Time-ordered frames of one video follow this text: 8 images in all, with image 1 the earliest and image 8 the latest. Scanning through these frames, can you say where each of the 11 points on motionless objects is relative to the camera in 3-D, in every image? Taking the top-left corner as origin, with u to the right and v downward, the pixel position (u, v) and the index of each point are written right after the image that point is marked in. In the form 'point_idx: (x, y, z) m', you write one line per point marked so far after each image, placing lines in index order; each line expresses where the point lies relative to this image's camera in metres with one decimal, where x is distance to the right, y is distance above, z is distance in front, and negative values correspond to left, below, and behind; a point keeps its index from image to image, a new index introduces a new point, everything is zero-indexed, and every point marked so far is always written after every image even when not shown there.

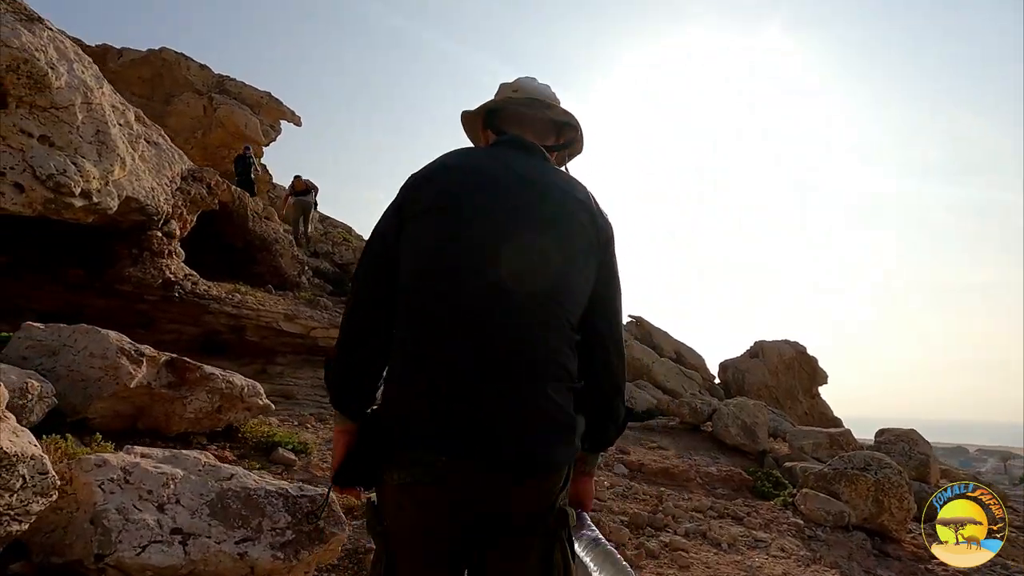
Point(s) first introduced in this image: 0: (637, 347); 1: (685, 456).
0: (+2.7, -1.3, +14.2) m
1: (+2.5, -2.4, +9.5) m
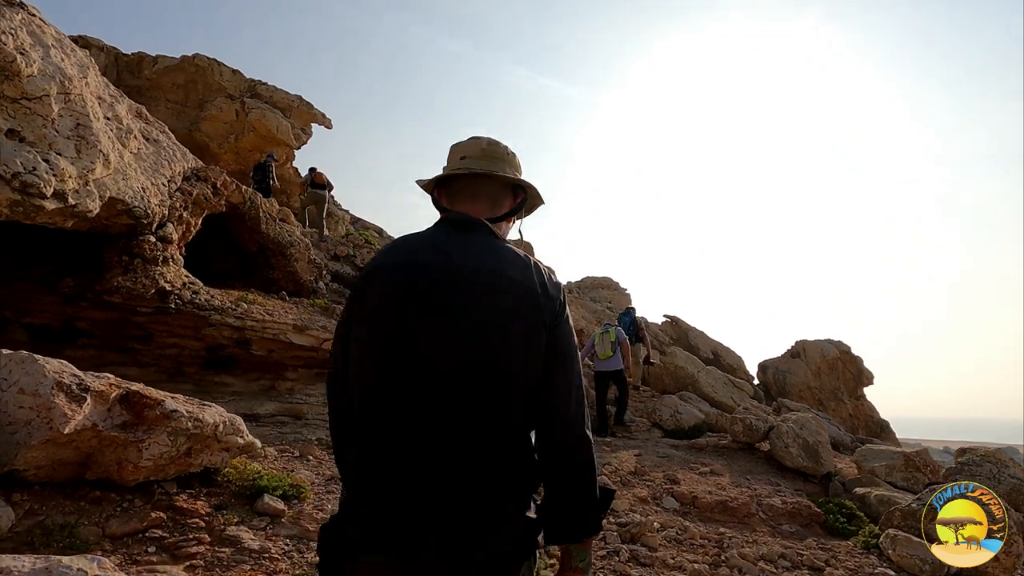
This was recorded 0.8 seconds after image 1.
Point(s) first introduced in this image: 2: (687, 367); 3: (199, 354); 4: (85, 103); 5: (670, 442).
0: (+3.3, -1.3, +13.0) m
1: (+2.9, -2.5, +8.4) m
2: (+3.4, -1.5, +12.8) m
3: (-4.0, -0.9, +8.6) m
4: (-4.5, +1.9, +7.0) m
5: (+2.4, -2.4, +10.3) m
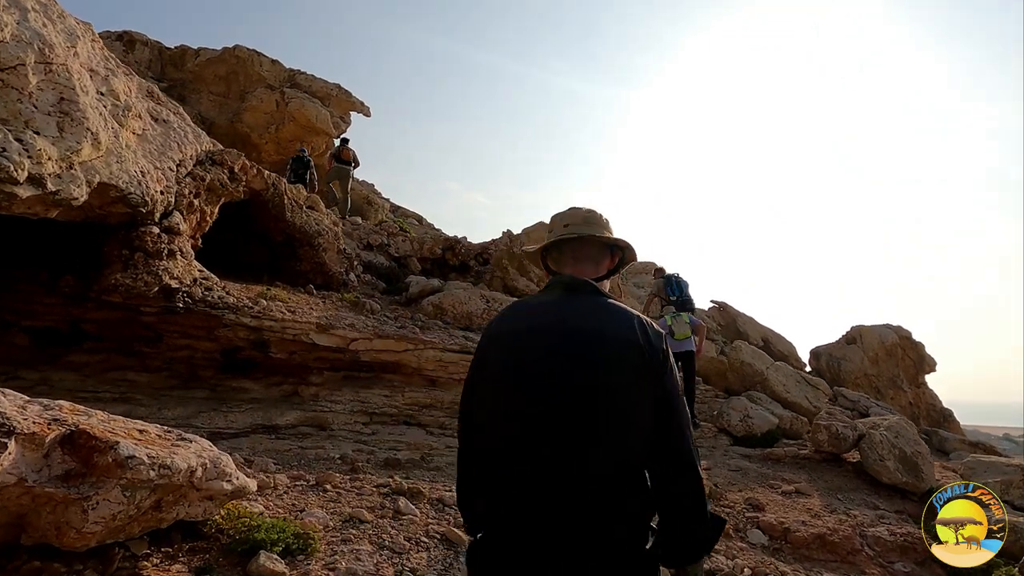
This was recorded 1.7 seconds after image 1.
0: (+4.1, -1.1, +11.7) m
1: (+3.5, -2.3, +7.1) m
2: (+4.2, -1.3, +11.5) m
3: (-3.5, -0.8, +7.8) m
4: (-4.0, +1.9, +6.1) m
5: (+3.1, -2.2, +9.1) m
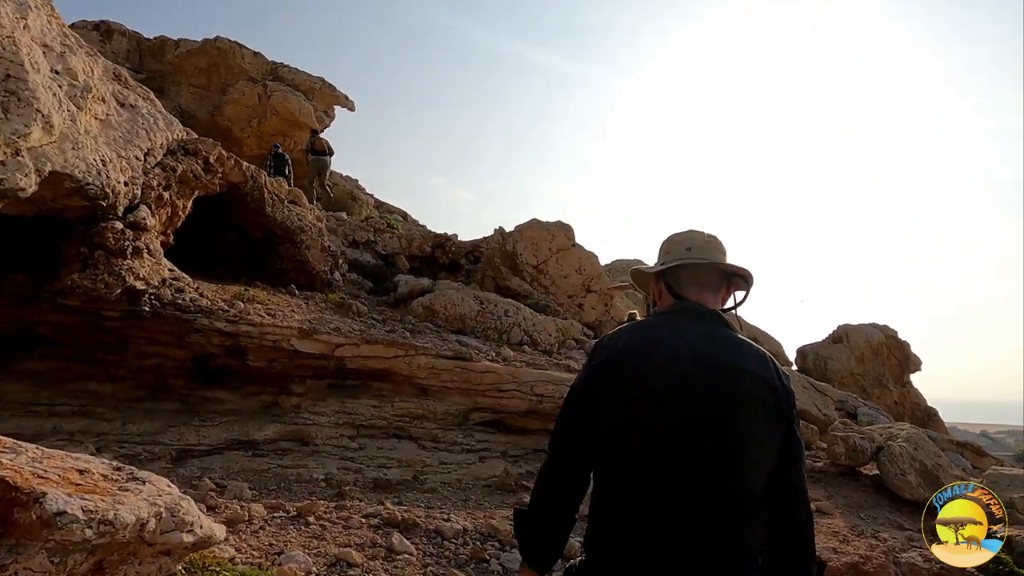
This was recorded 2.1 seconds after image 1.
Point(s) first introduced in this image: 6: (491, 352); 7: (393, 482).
0: (+4.0, -1.1, +11.2) m
1: (+3.5, -2.4, +6.6) m
2: (+4.1, -1.3, +11.0) m
3: (-3.5, -0.8, +7.1) m
4: (-4.0, +1.9, +5.4) m
5: (+3.1, -2.3, +8.6) m
6: (-0.3, -0.9, +8.8) m
7: (-1.1, -1.8, +6.1) m
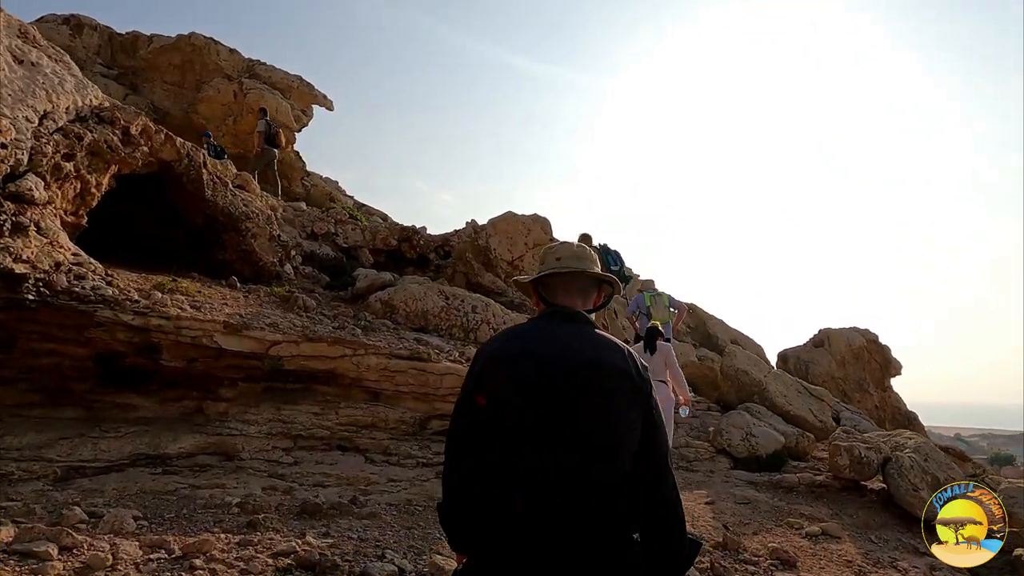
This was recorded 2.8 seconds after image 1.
0: (+3.6, -1.1, +10.4) m
1: (+3.1, -2.3, +5.7) m
2: (+3.6, -1.3, +10.1) m
3: (-3.8, -0.7, +6.0) m
4: (-4.3, +2.1, +4.3) m
5: (+2.7, -2.2, +7.7) m
6: (-0.7, -0.8, +7.8) m
7: (-1.4, -1.7, +5.0) m
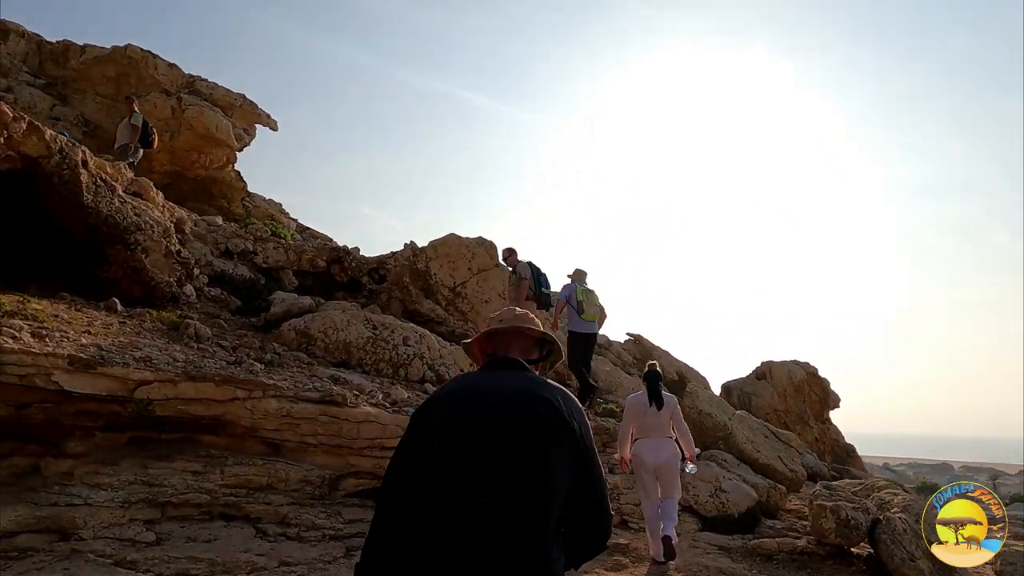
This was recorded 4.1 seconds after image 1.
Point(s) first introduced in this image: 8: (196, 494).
0: (+2.7, -1.5, +9.4) m
1: (+2.6, -2.5, +4.7) m
2: (+2.8, -1.7, +9.1) m
3: (-4.3, -0.8, +4.5) m
4: (-4.6, +2.0, +2.8) m
5: (+2.0, -2.5, +6.6) m
6: (-1.3, -1.0, +6.5) m
7: (-1.8, -1.8, +3.7) m
8: (-2.4, -1.6, +5.1) m
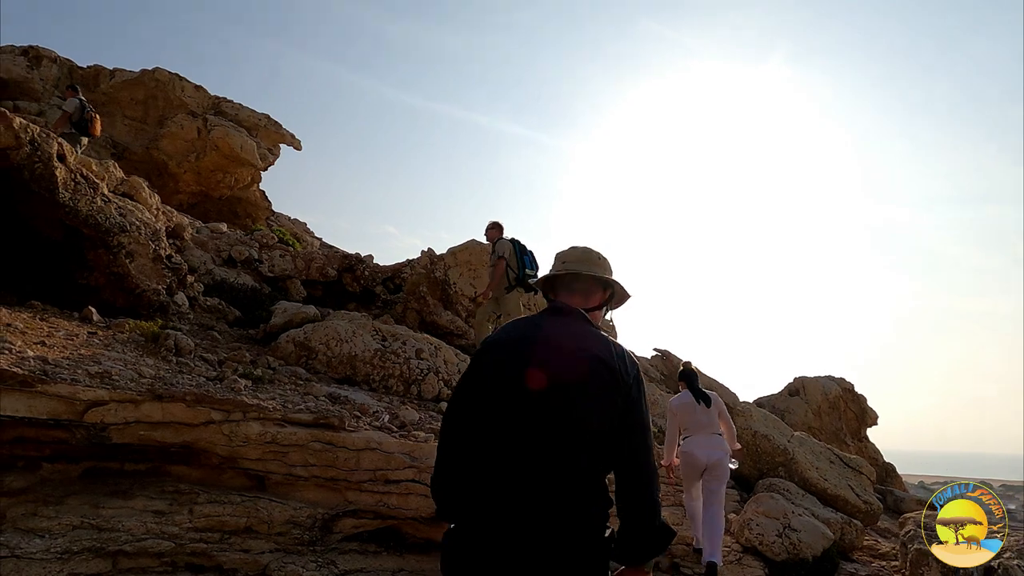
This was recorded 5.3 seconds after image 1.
0: (+3.1, -1.6, +8.3) m
1: (+2.8, -2.5, +3.5) m
2: (+3.1, -1.8, +8.0) m
3: (-4.1, -0.8, +3.6) m
4: (-4.5, +2.0, +2.1) m
5: (+2.3, -2.5, +5.5) m
6: (-1.1, -1.1, +5.5) m
7: (-1.7, -1.8, +2.7) m
8: (-2.2, -1.6, +4.2) m
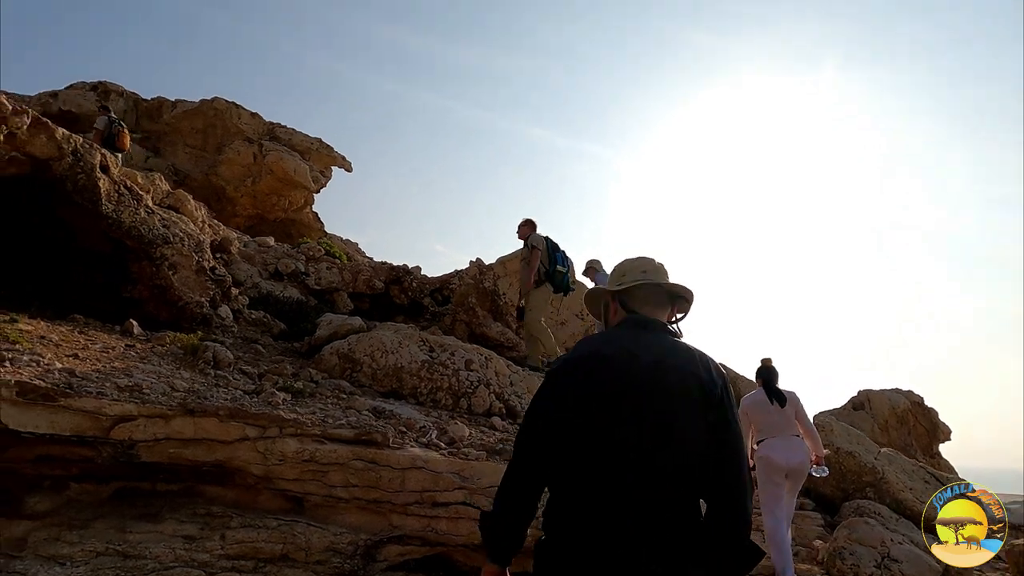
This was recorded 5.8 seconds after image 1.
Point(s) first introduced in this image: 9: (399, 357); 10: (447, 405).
0: (+3.7, -1.6, +7.5) m
1: (+3.1, -2.4, +2.8) m
2: (+3.8, -1.8, +7.2) m
3: (-3.8, -0.9, +3.4) m
4: (-4.3, +2.0, +2.0) m
5: (+2.7, -2.5, +4.7) m
6: (-0.6, -1.1, +5.1) m
7: (-1.4, -1.7, +2.3) m
8: (-1.9, -1.6, +3.8) m
9: (-1.1, -0.7, +6.5) m
10: (-0.6, -1.1, +6.3) m
